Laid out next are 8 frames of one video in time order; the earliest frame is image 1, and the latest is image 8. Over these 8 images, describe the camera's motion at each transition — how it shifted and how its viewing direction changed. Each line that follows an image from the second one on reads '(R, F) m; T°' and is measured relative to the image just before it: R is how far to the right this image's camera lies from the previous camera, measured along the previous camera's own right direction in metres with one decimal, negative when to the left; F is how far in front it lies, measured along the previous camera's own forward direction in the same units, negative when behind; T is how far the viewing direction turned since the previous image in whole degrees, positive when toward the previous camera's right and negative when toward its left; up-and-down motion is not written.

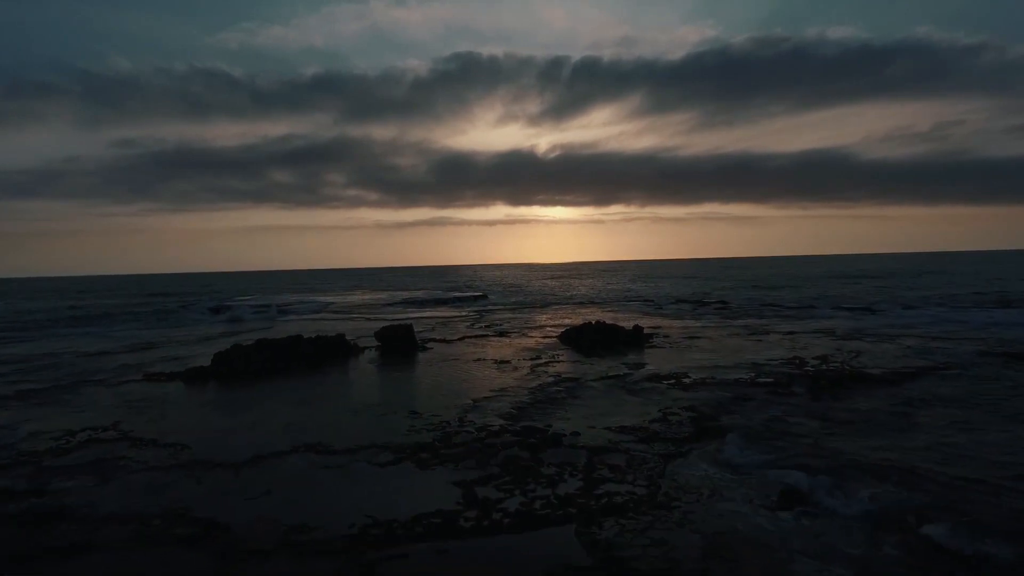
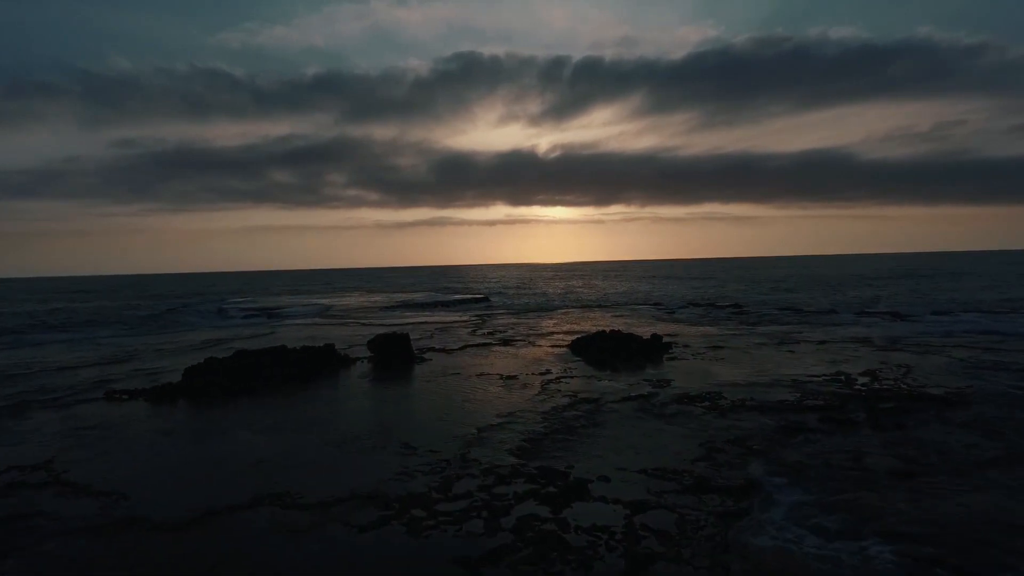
(-0.1, +1.9) m; 0°
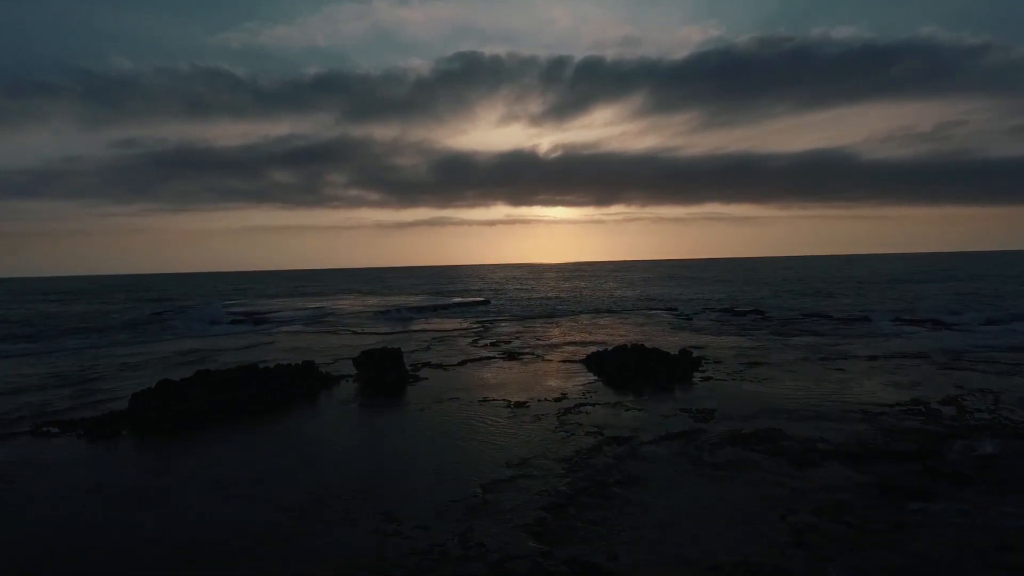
(-0.1, +2.5) m; 0°
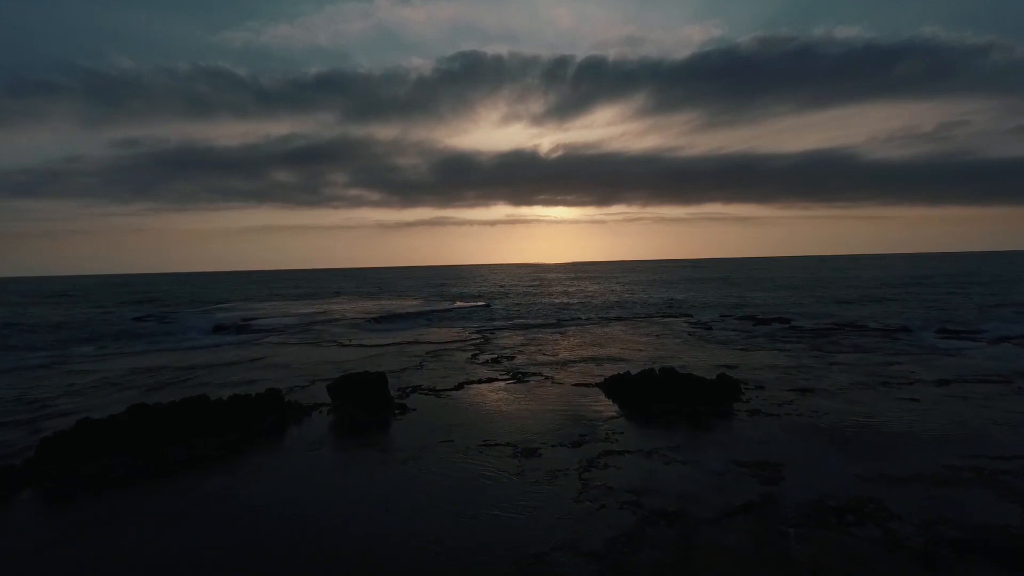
(-0.1, +2.8) m; 0°
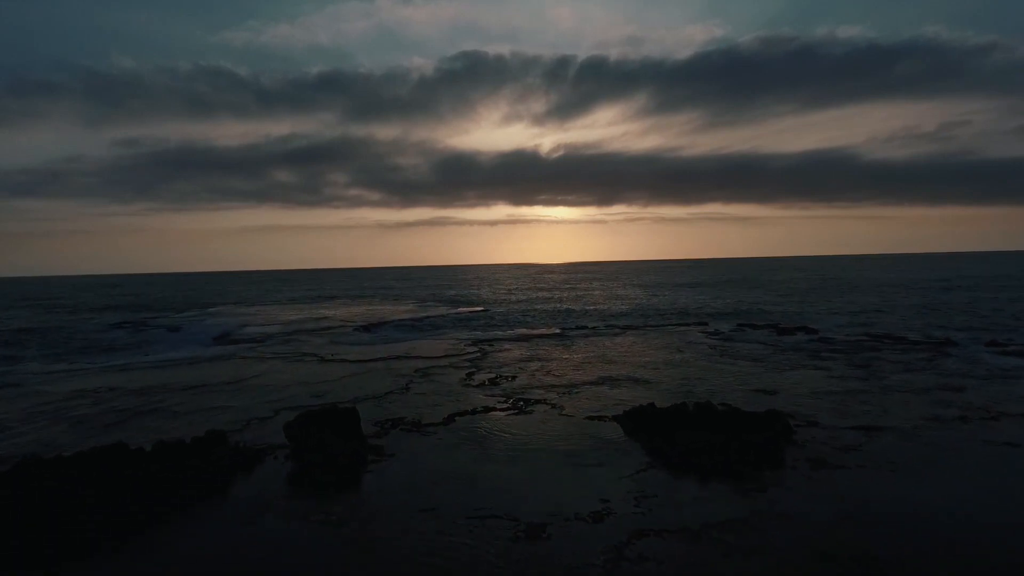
(0.0, +2.7) m; 0°
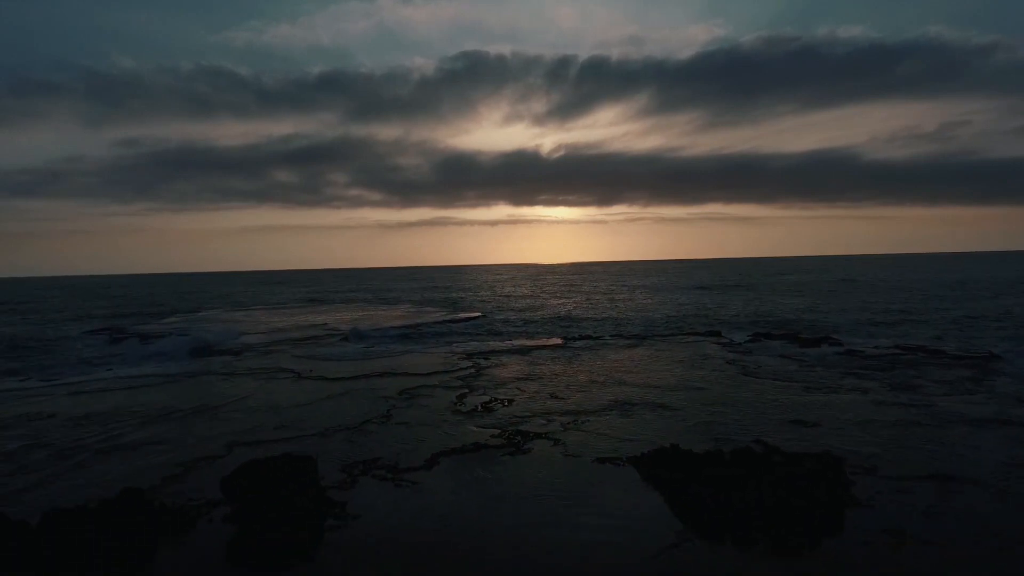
(+0.1, +2.3) m; 0°
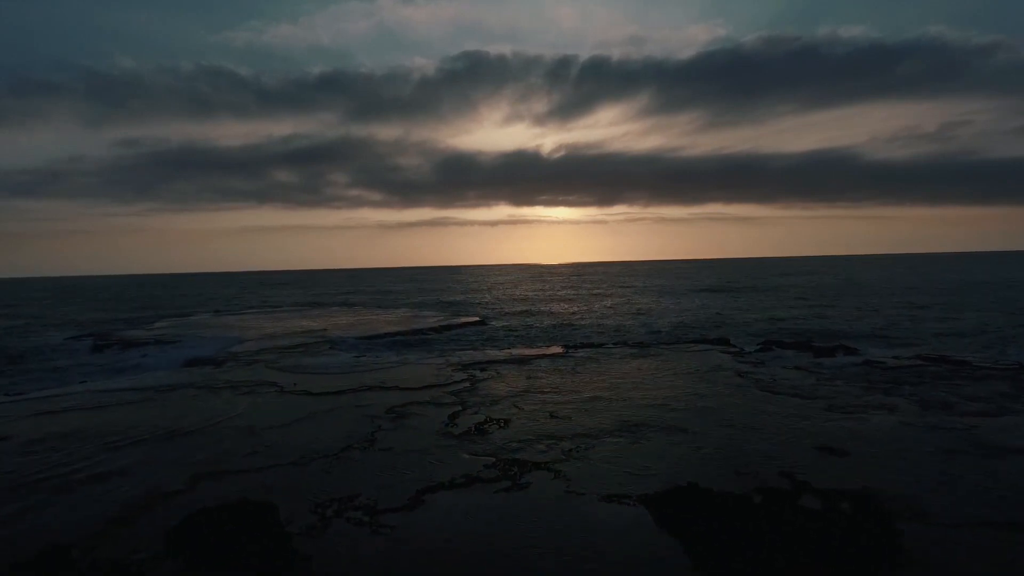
(+0.1, +1.4) m; 0°
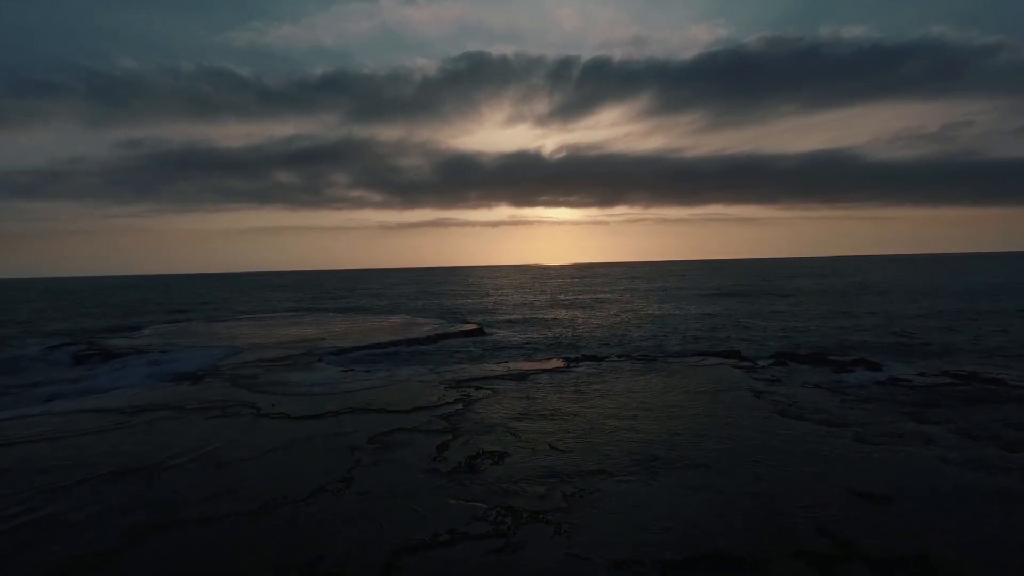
(+0.1, +1.6) m; 0°
